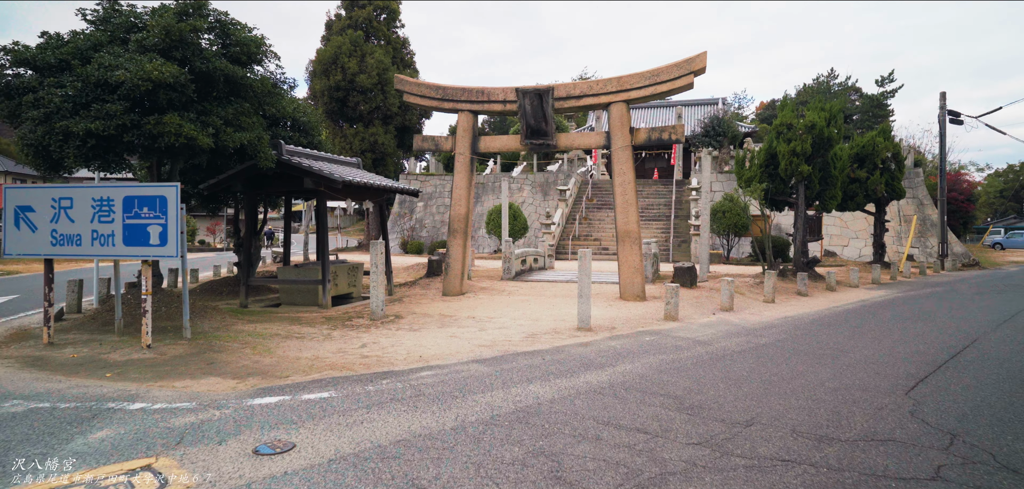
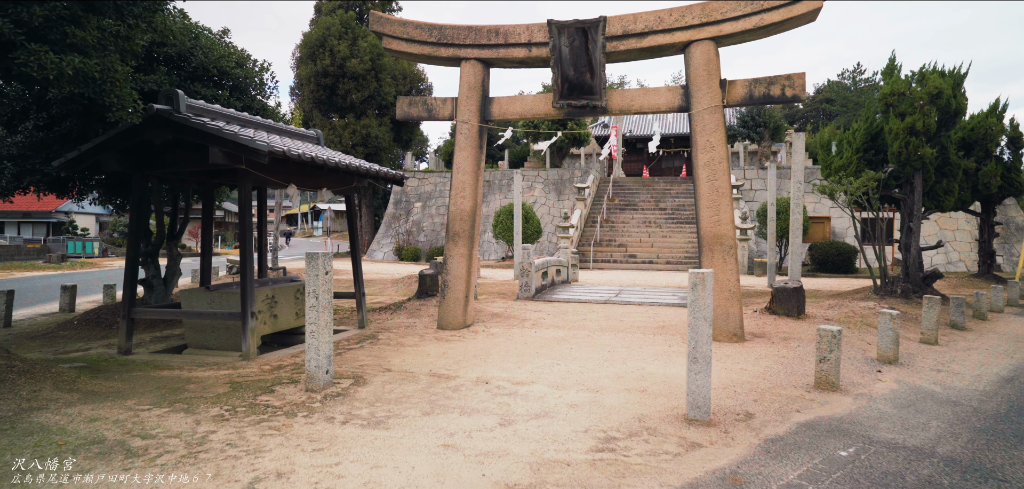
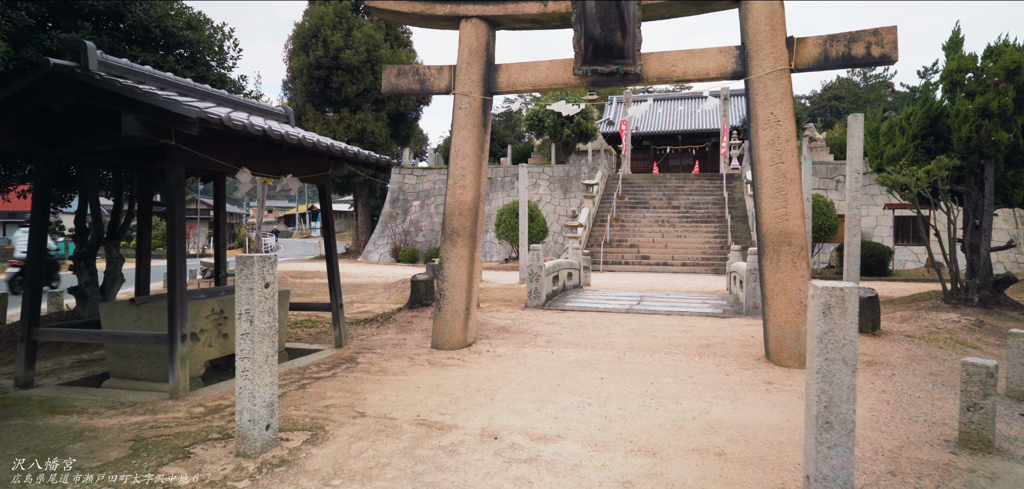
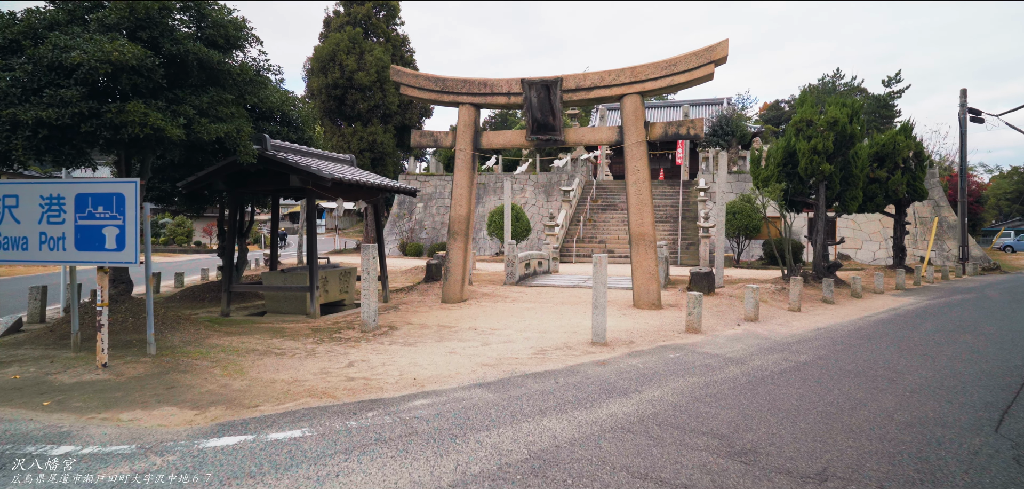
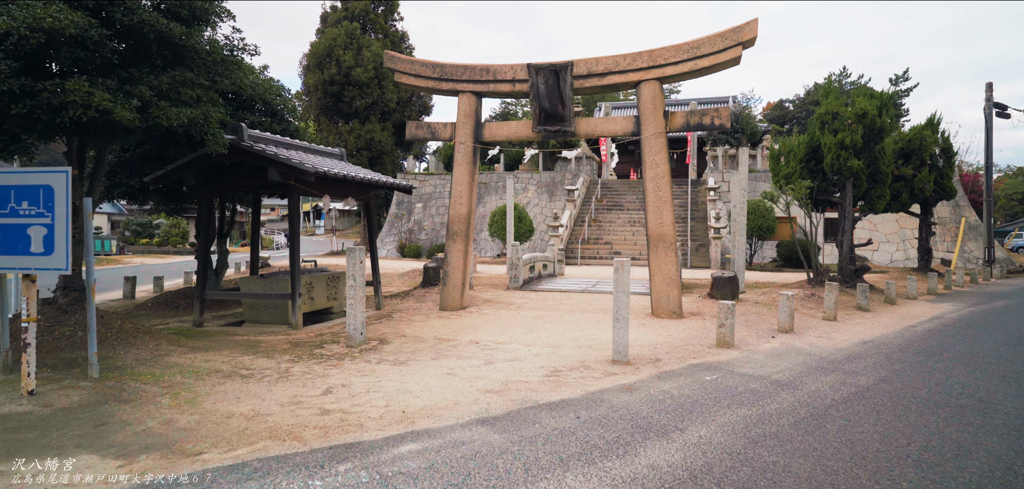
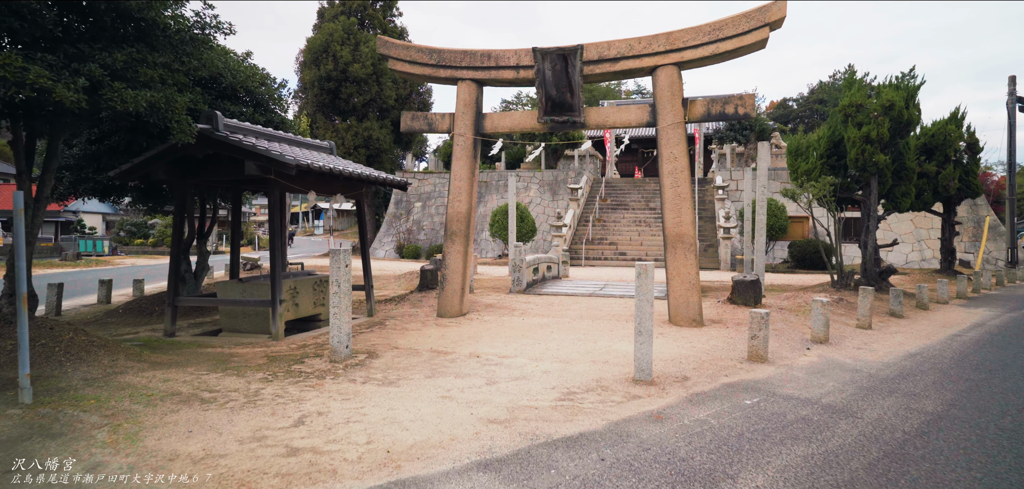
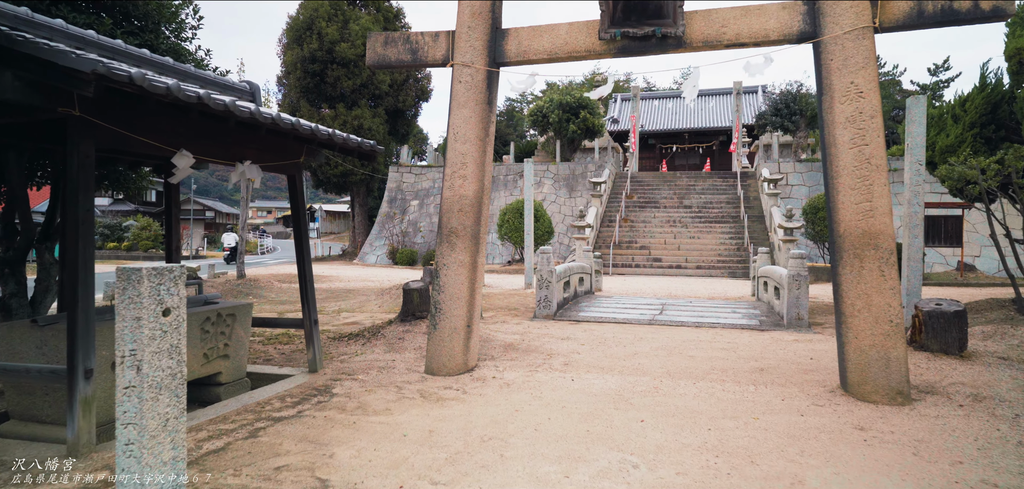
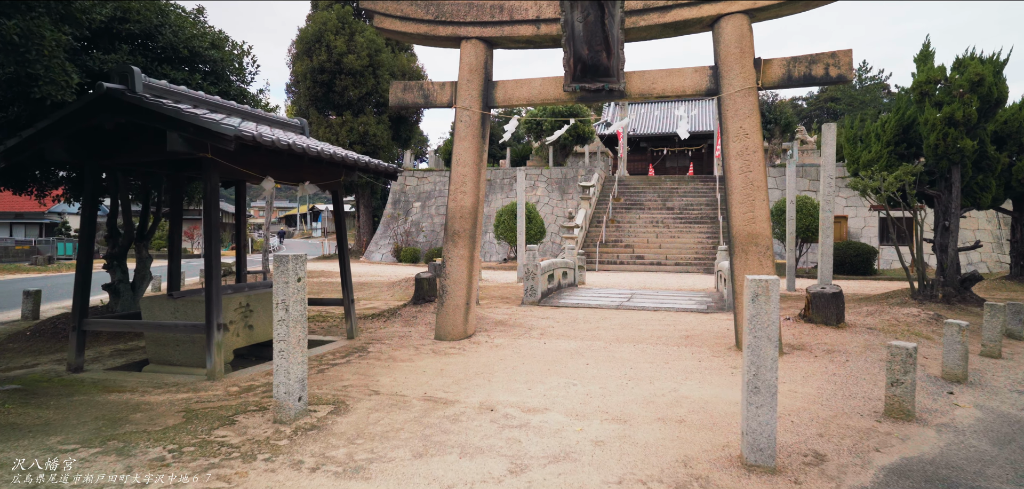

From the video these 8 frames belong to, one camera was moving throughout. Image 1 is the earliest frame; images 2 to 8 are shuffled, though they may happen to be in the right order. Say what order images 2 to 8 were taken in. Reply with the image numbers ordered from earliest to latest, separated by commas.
4, 5, 6, 2, 8, 3, 7
